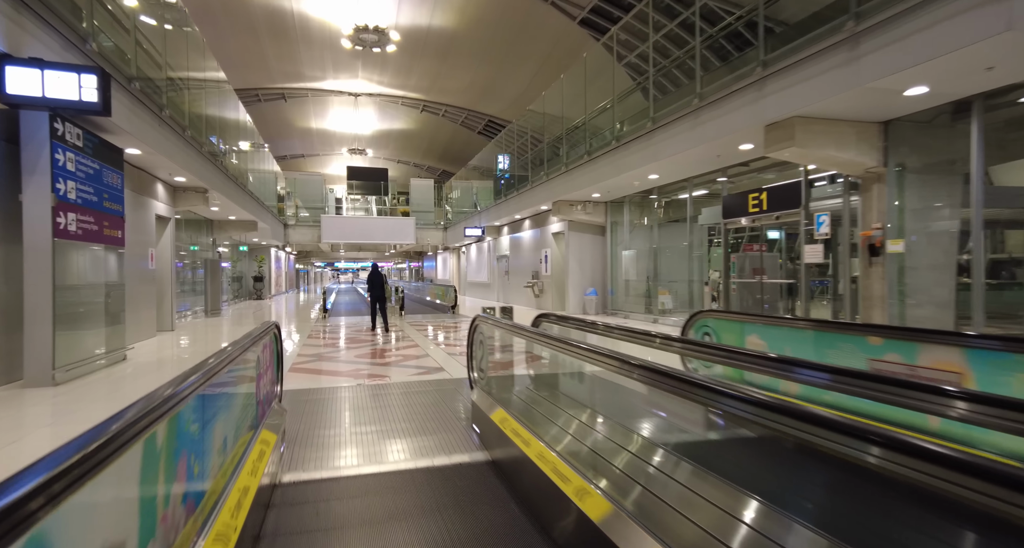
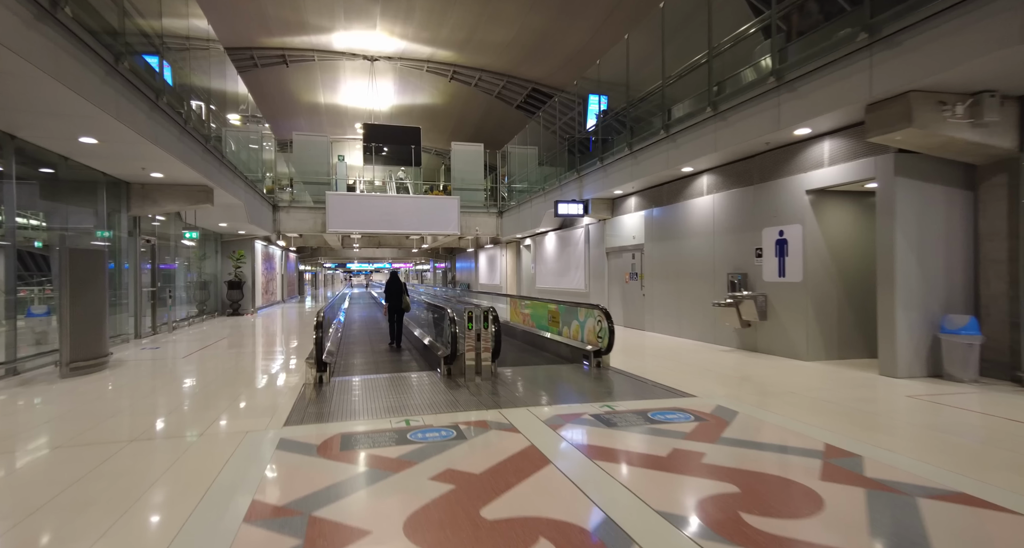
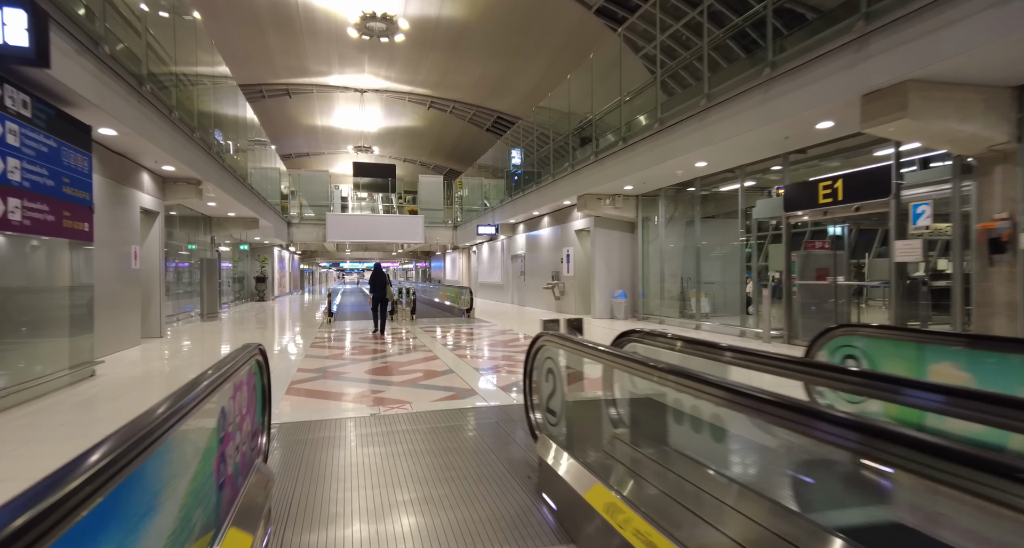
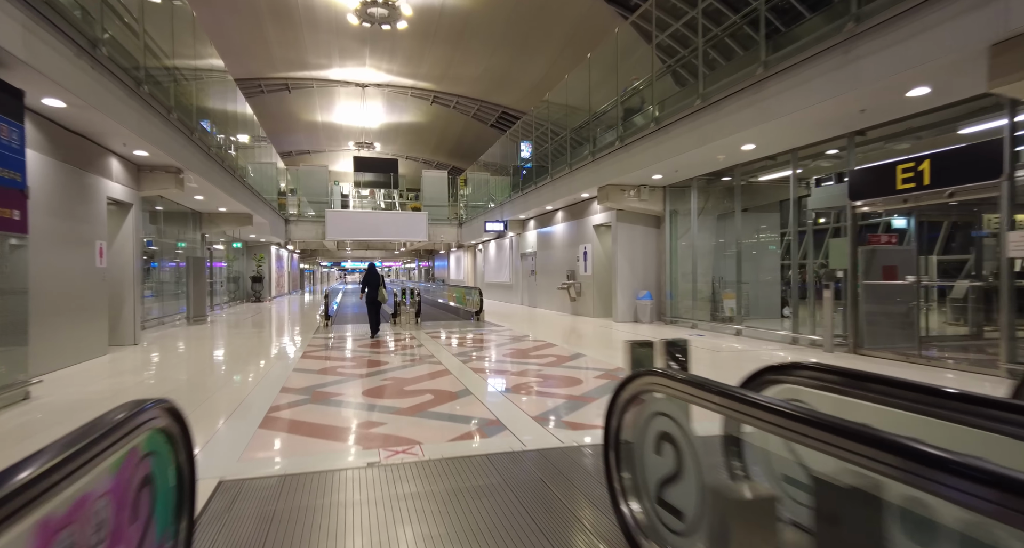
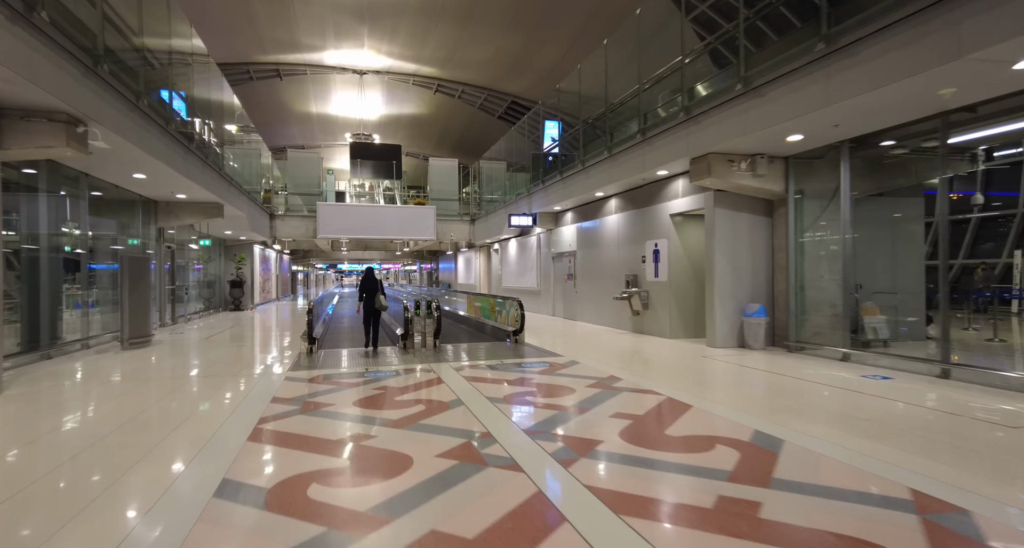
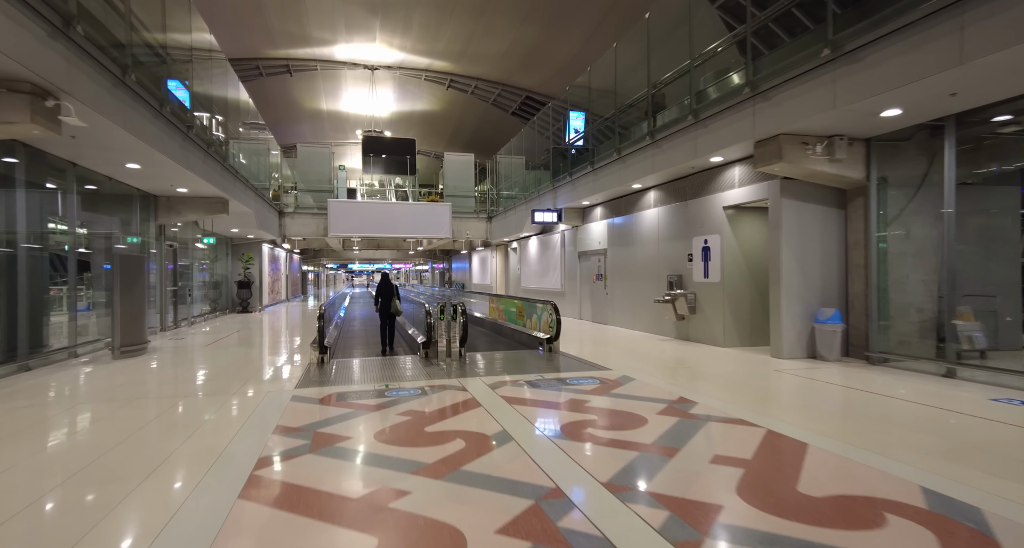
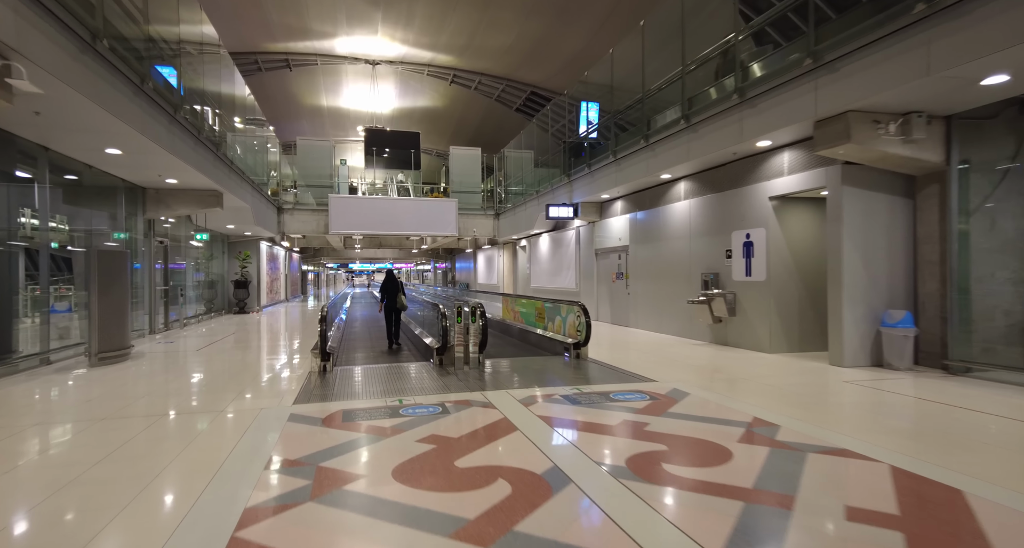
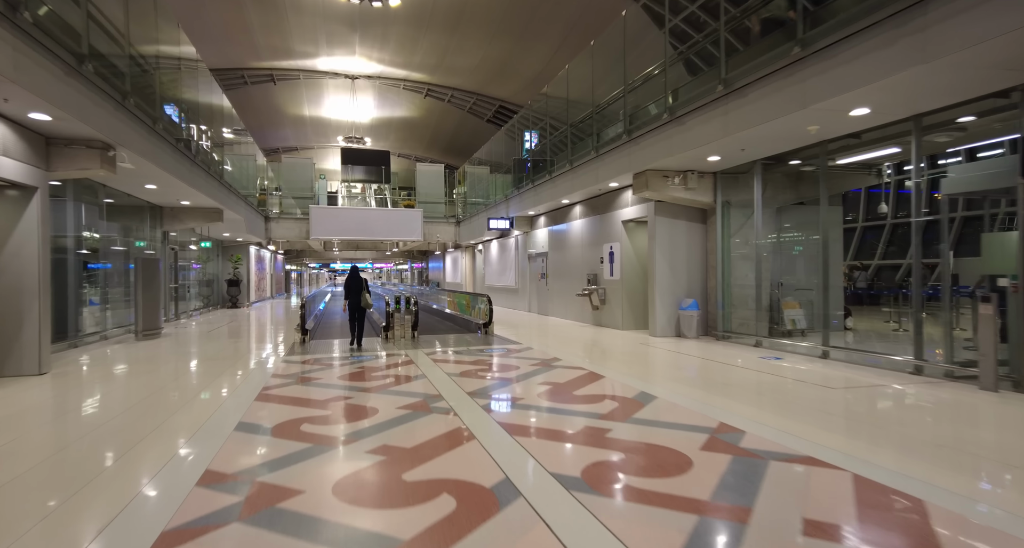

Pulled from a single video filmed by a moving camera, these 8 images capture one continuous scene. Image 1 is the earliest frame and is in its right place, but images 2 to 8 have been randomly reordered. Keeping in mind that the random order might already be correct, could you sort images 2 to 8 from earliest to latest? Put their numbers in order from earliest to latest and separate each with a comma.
3, 4, 8, 5, 6, 7, 2
